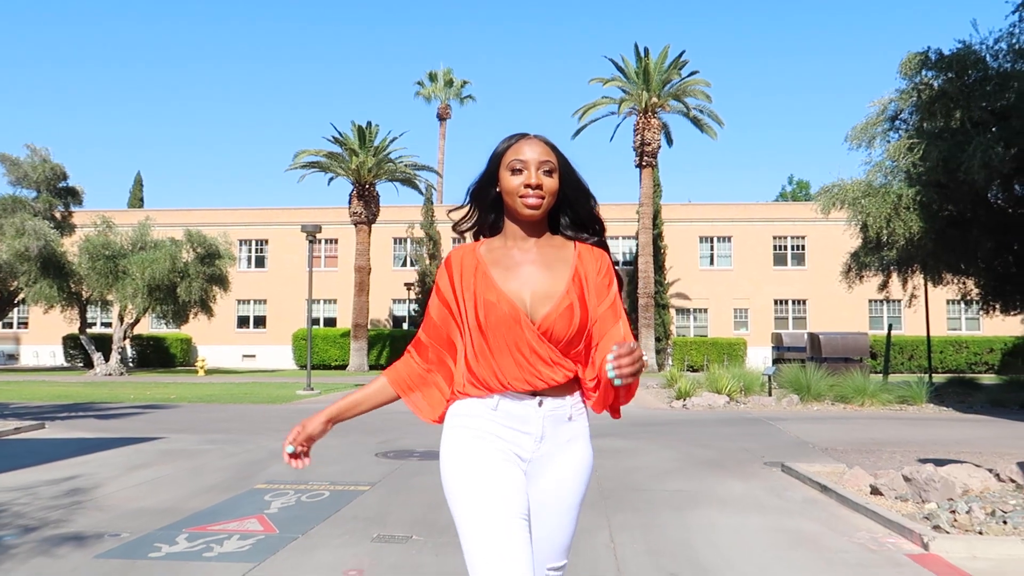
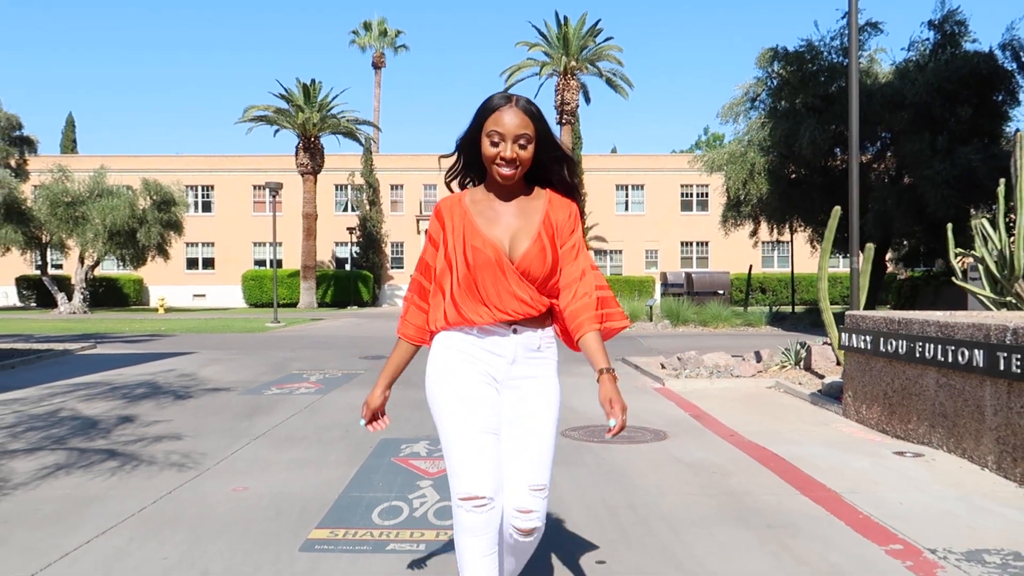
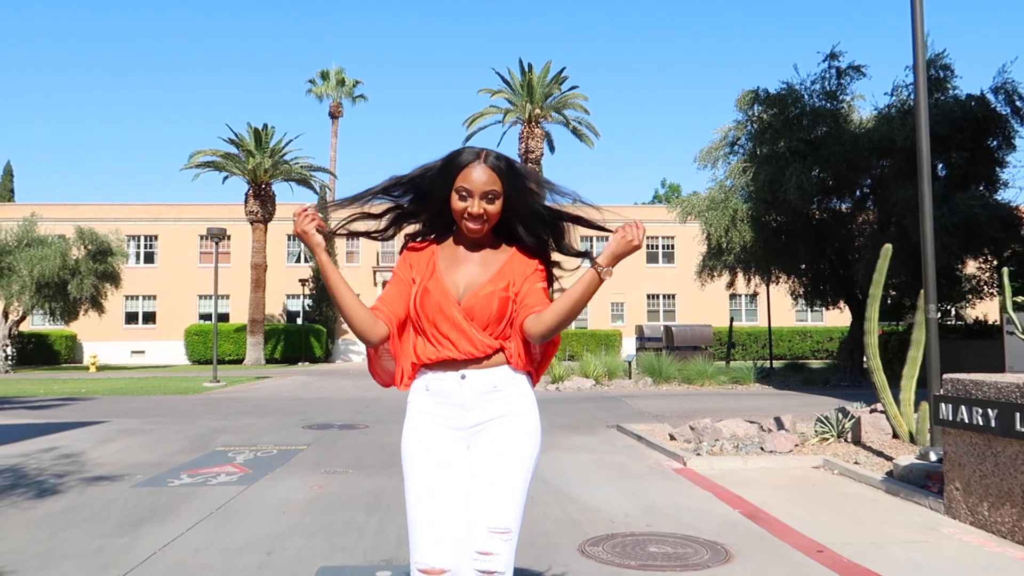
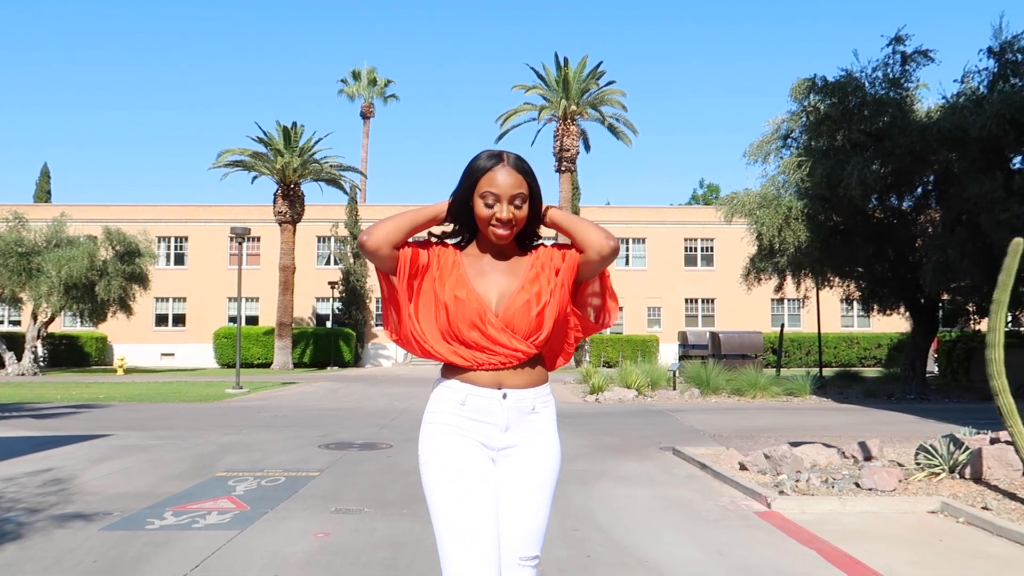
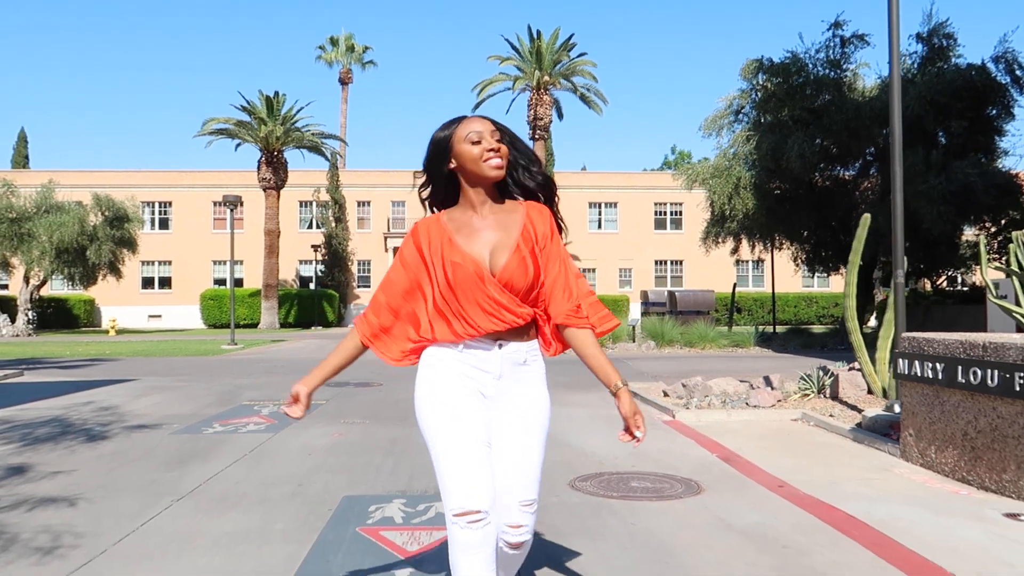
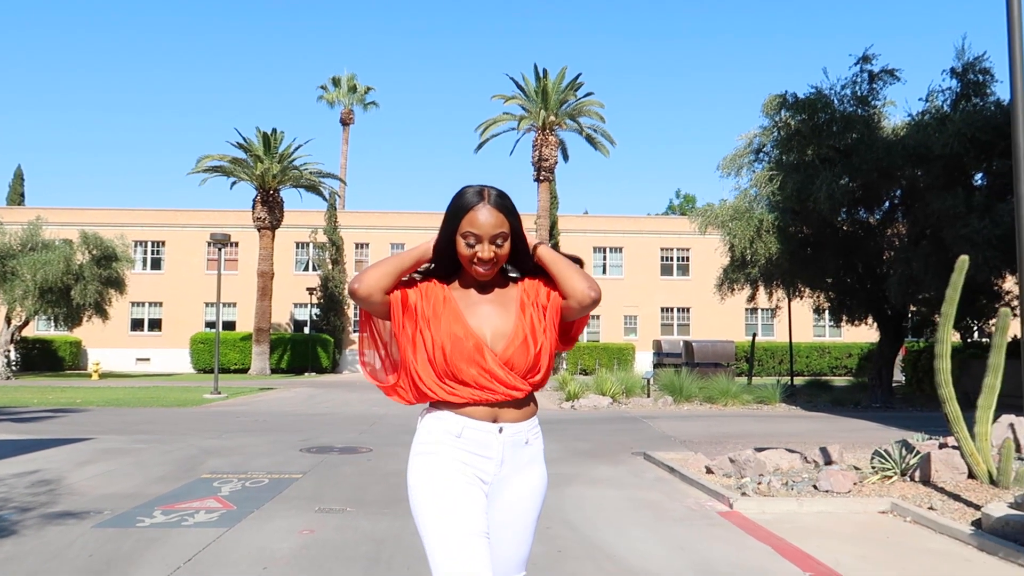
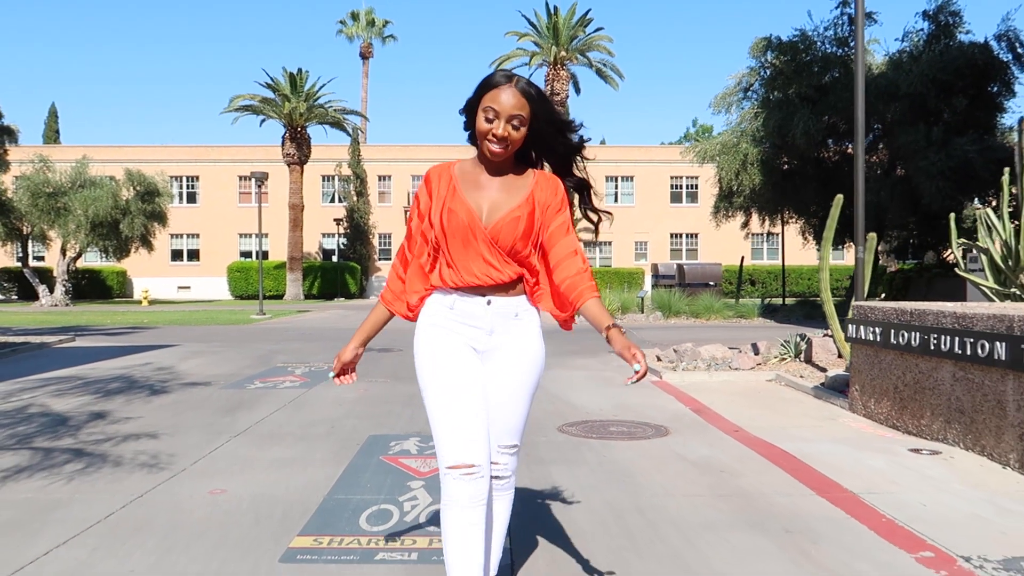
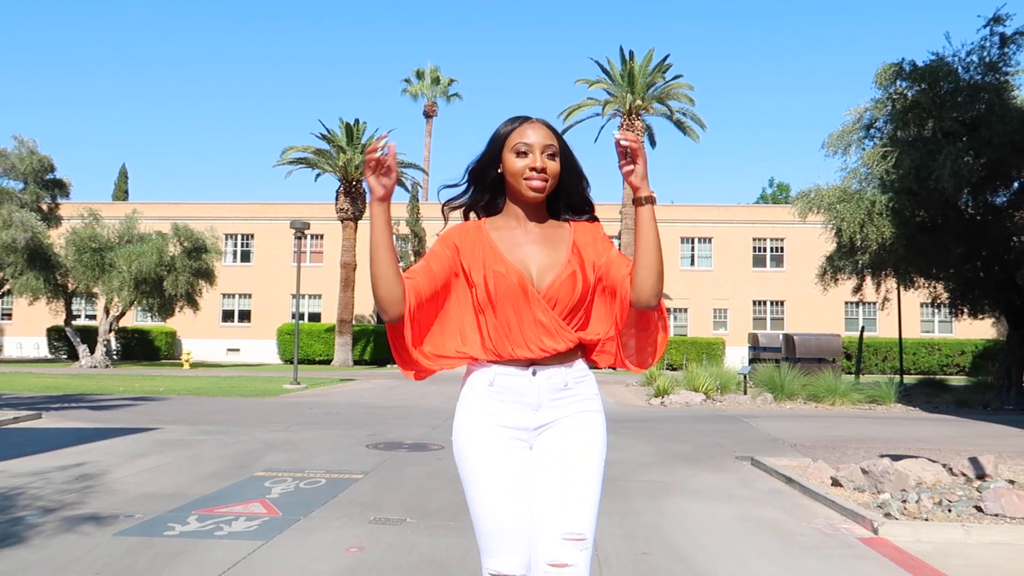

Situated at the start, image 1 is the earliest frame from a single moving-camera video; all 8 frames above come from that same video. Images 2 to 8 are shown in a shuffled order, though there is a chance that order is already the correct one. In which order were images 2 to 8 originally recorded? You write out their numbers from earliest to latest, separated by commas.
8, 4, 6, 3, 5, 7, 2
